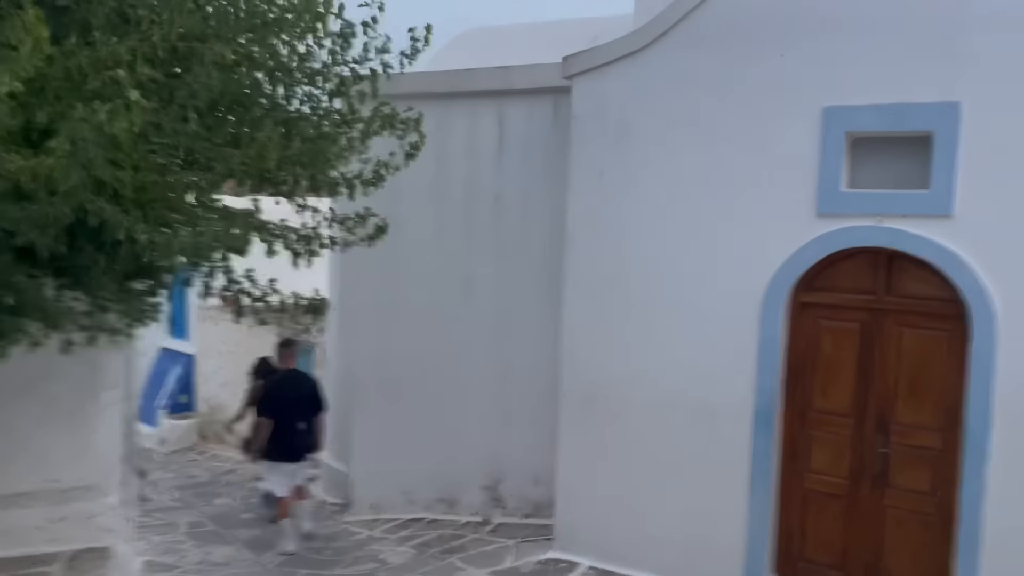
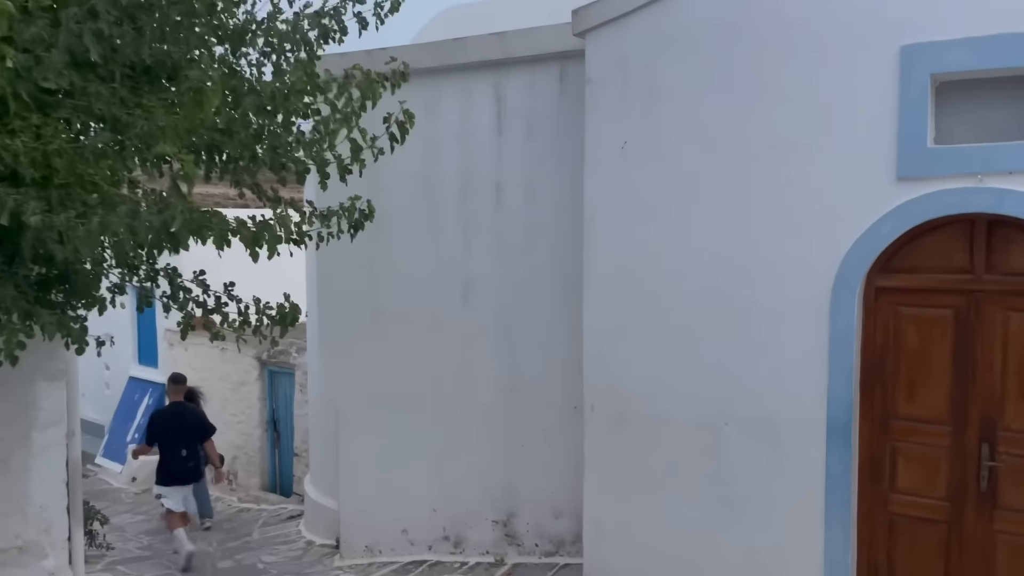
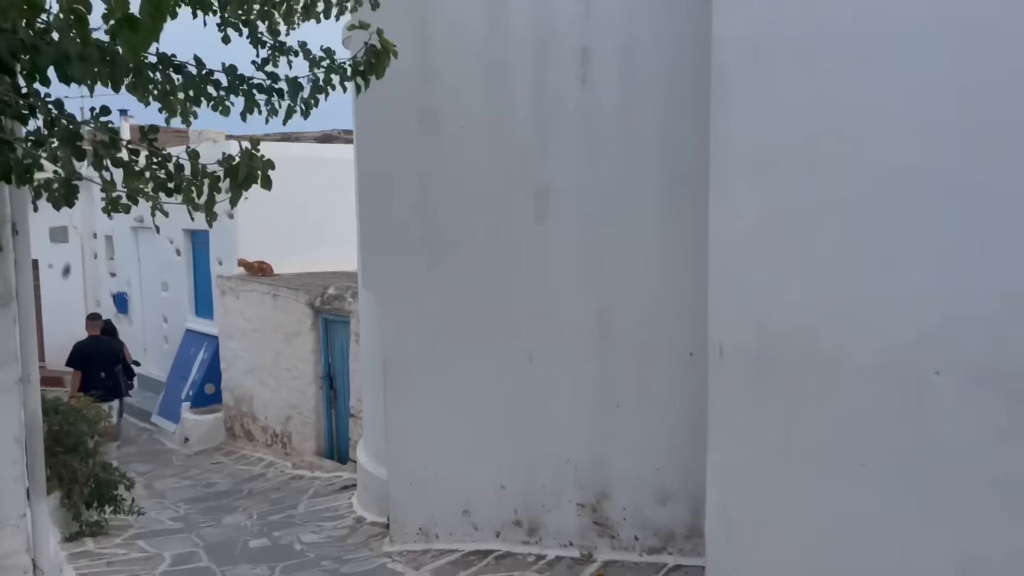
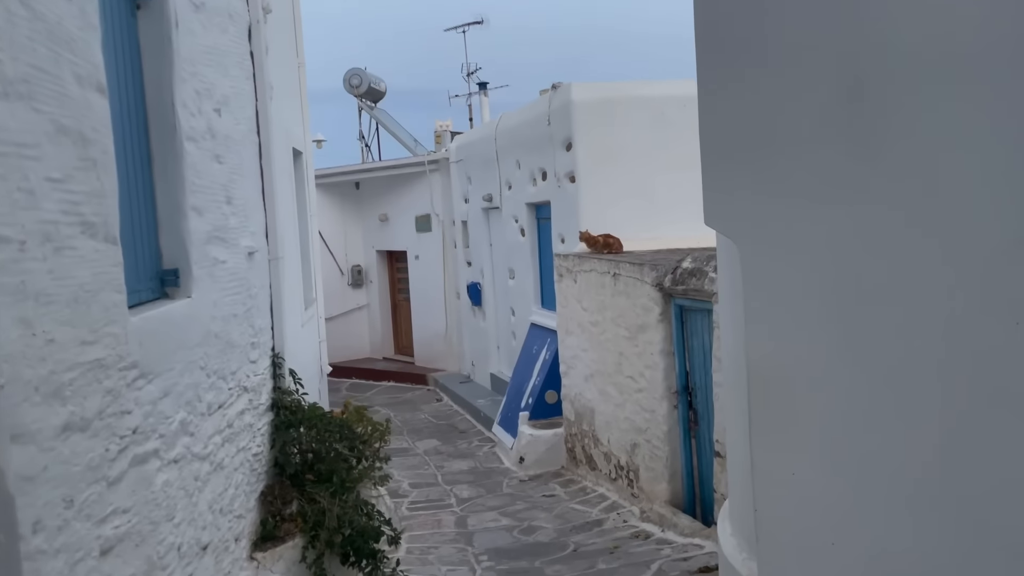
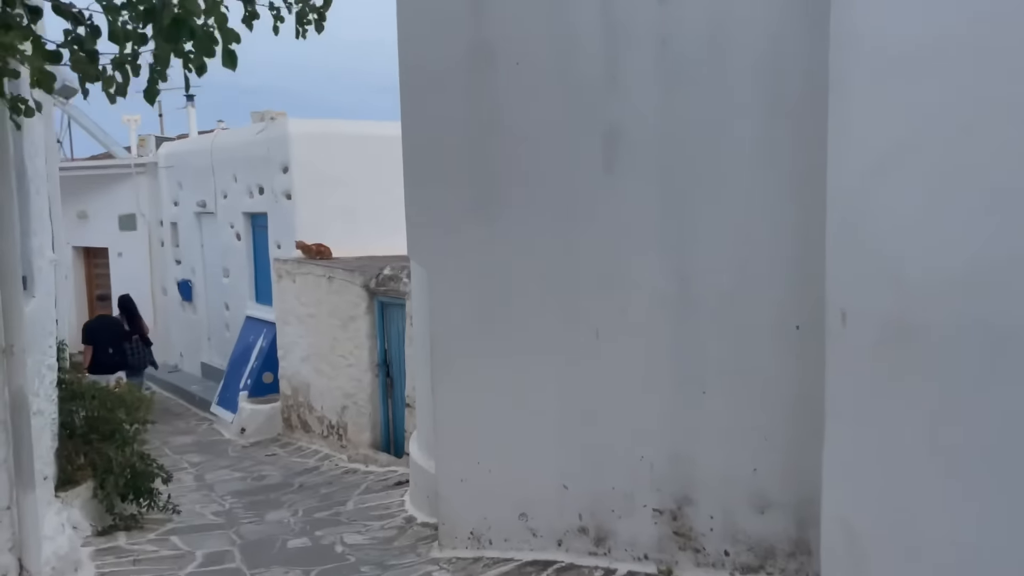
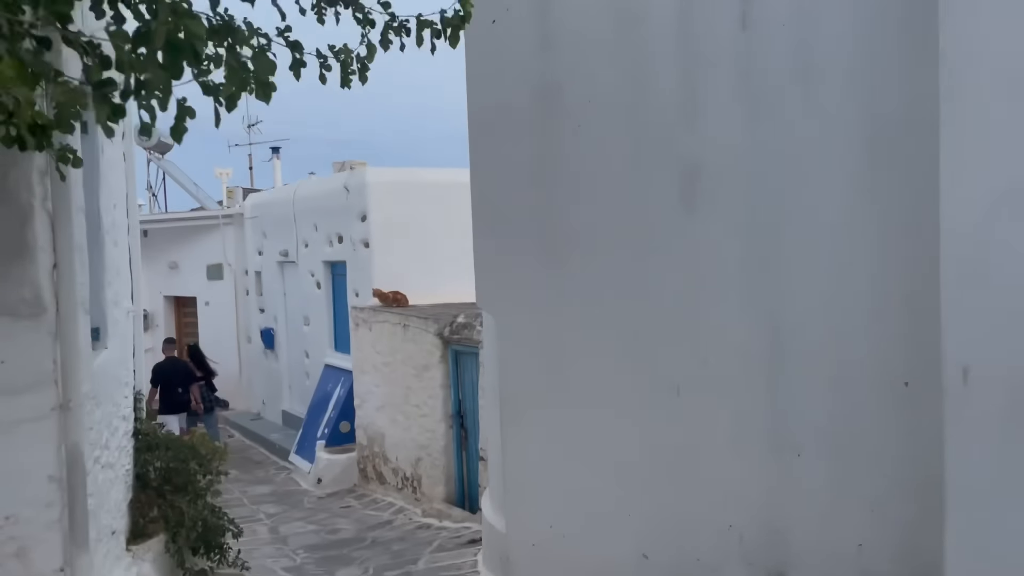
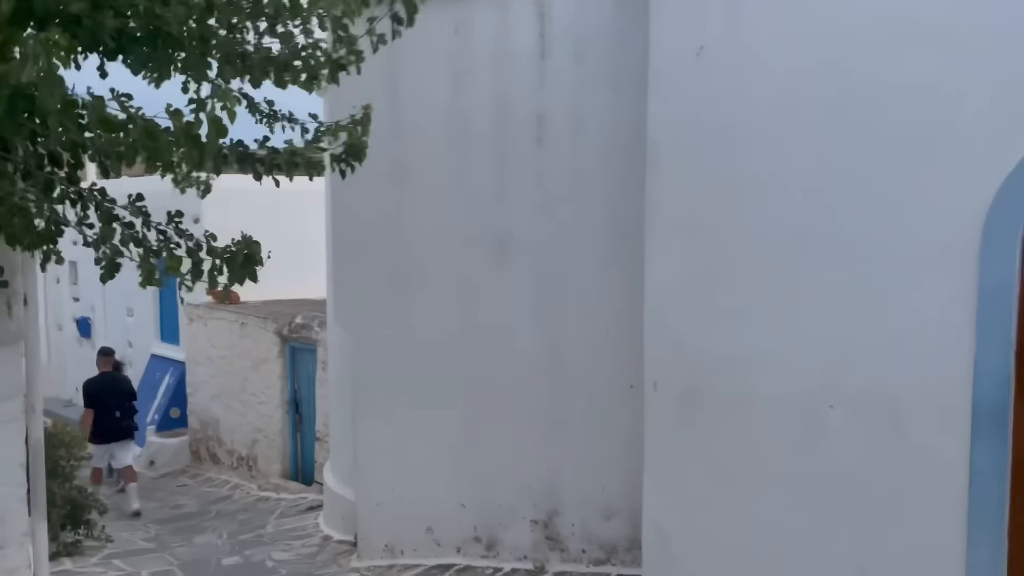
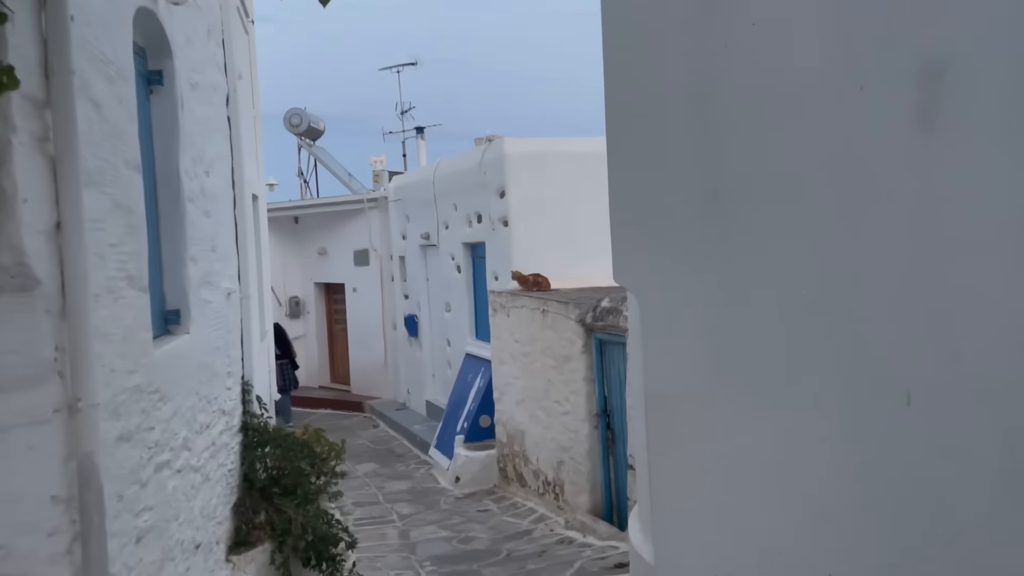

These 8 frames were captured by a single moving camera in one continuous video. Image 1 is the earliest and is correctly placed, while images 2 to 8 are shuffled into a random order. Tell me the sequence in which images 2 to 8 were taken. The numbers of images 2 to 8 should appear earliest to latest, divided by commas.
2, 7, 3, 5, 6, 8, 4
